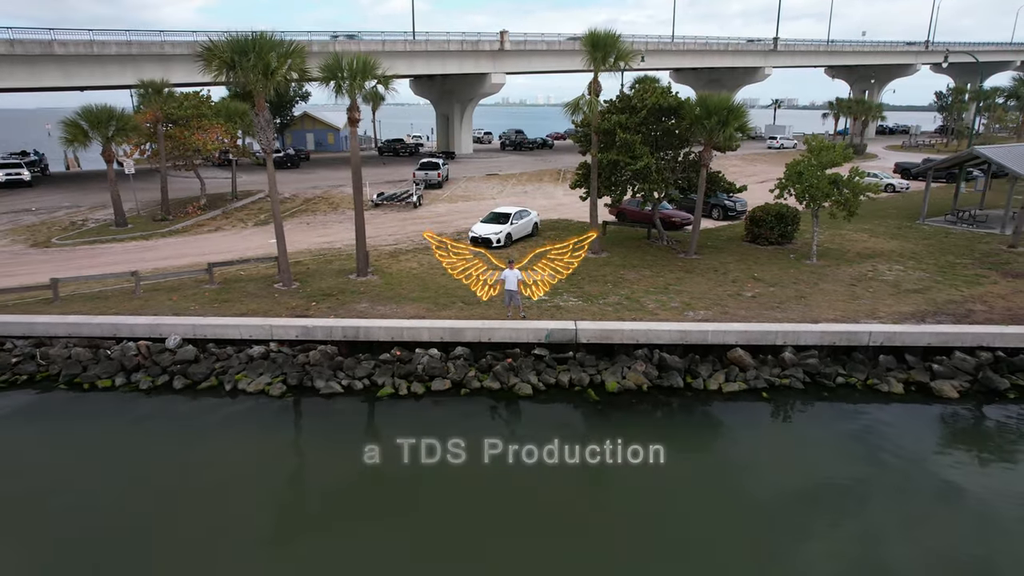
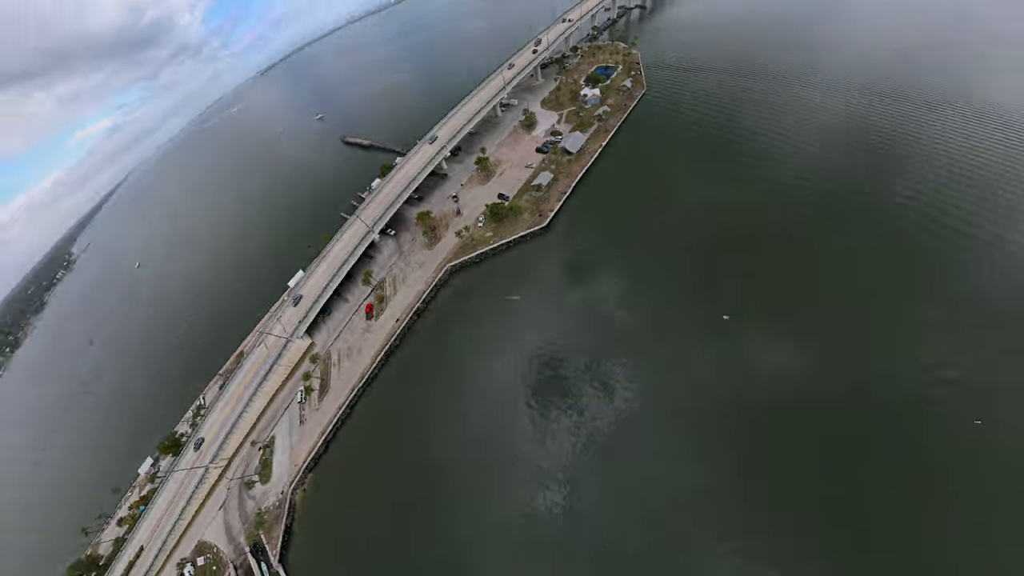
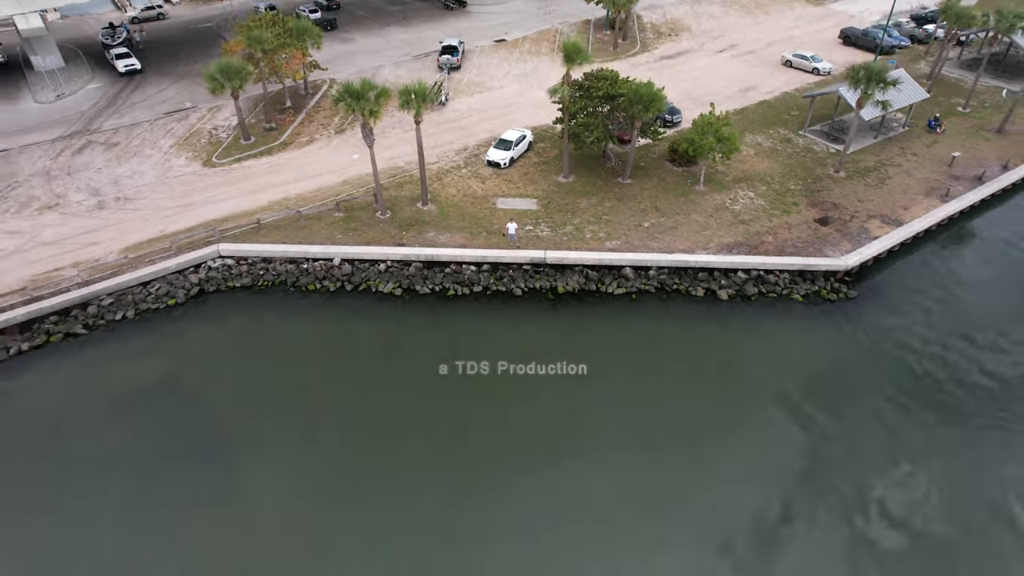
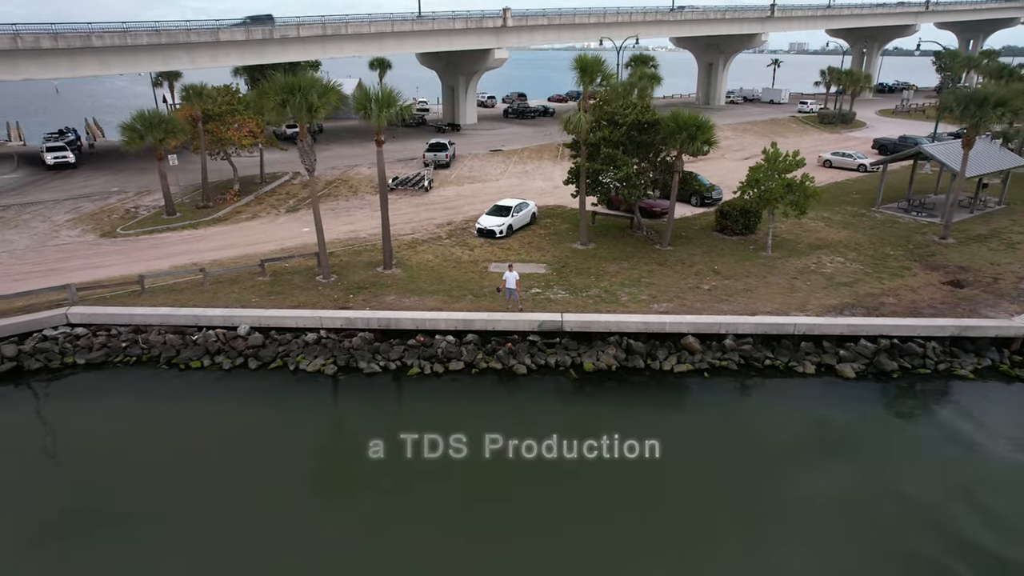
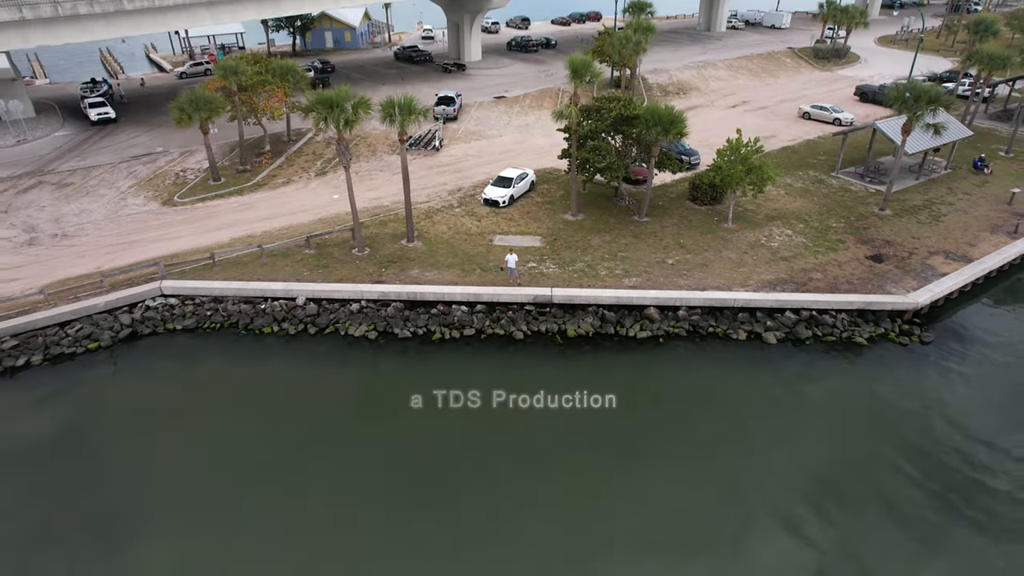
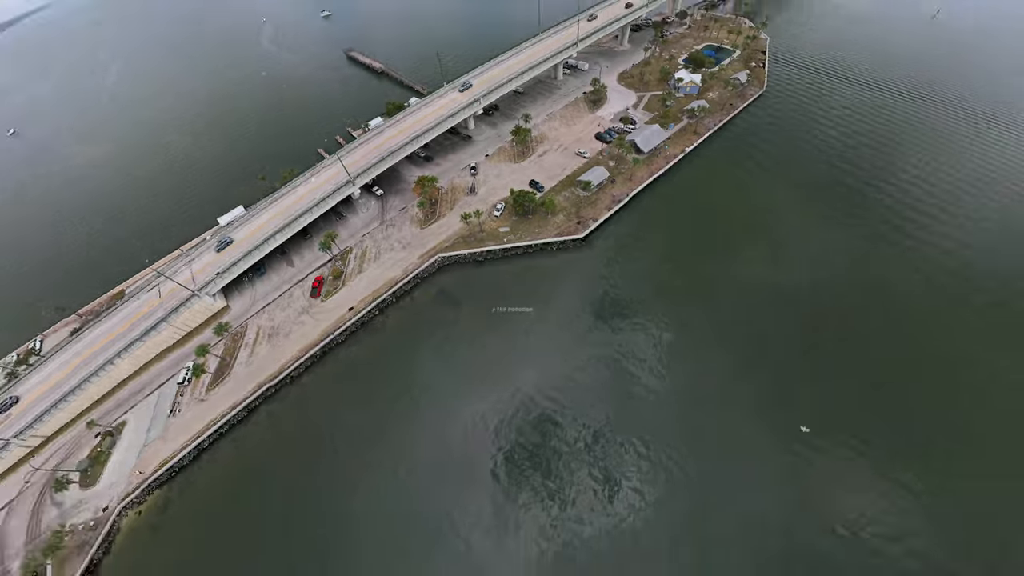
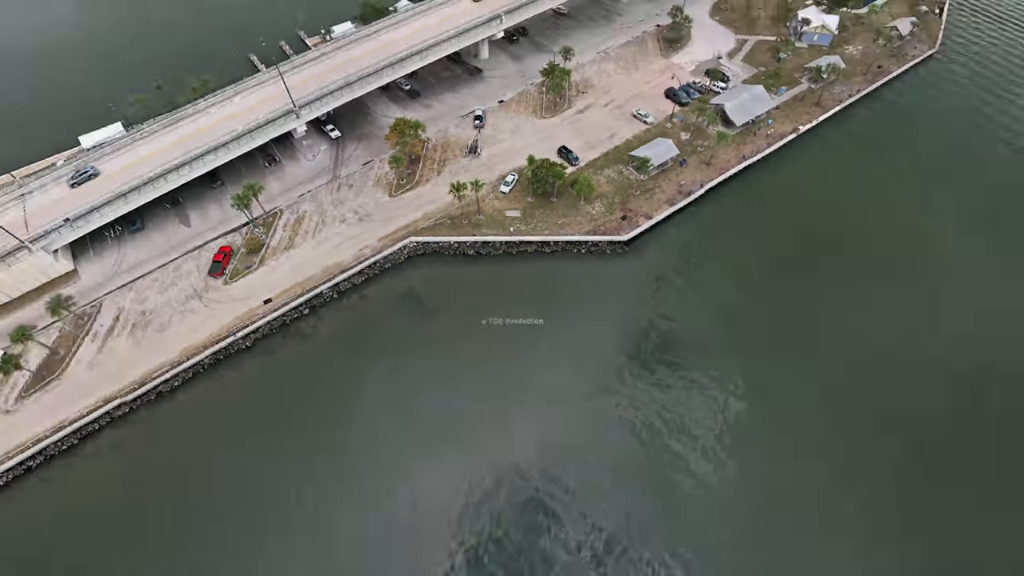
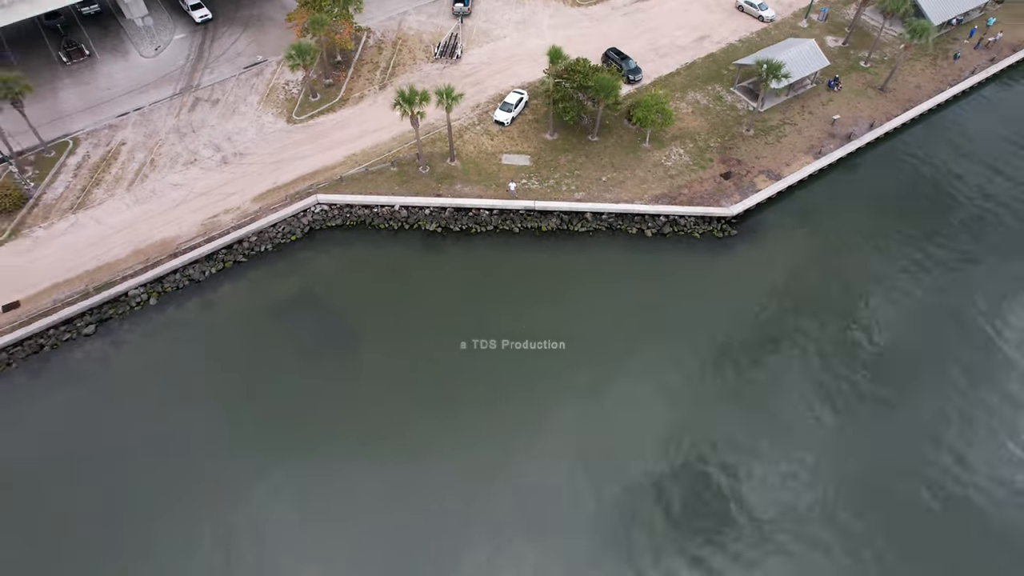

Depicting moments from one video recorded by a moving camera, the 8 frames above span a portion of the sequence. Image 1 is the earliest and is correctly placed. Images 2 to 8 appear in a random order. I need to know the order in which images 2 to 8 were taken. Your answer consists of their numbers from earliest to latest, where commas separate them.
4, 5, 3, 8, 7, 6, 2
